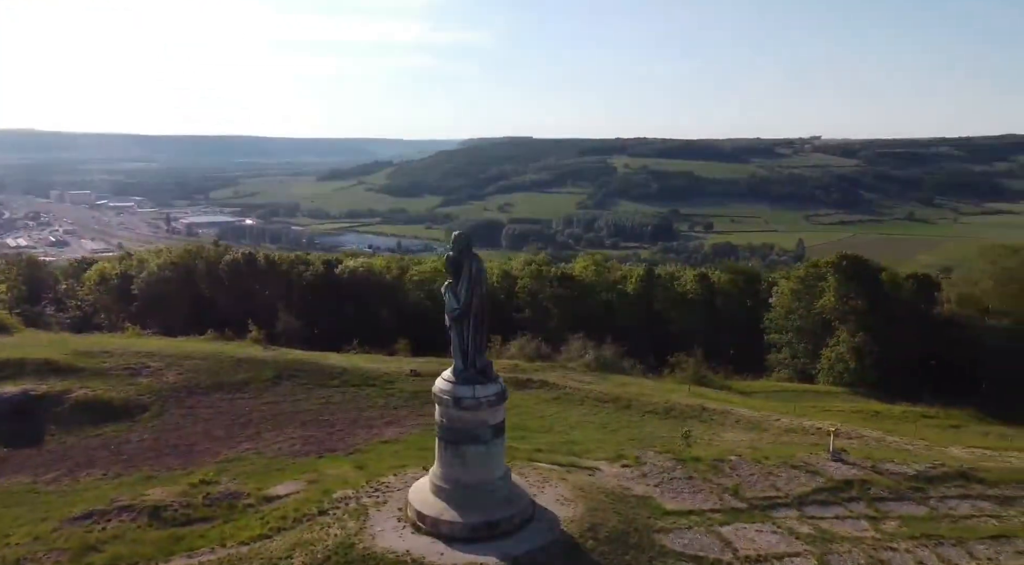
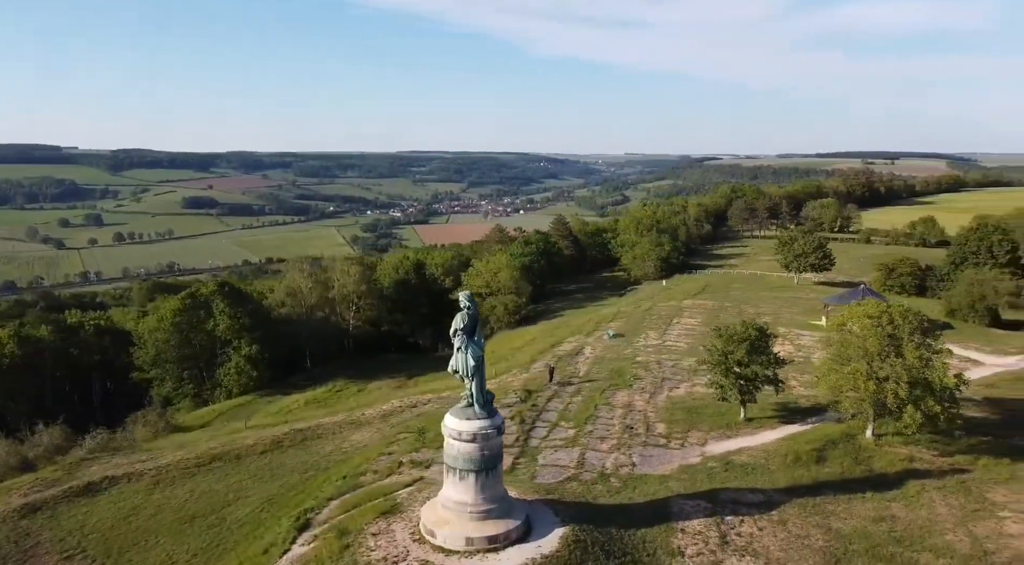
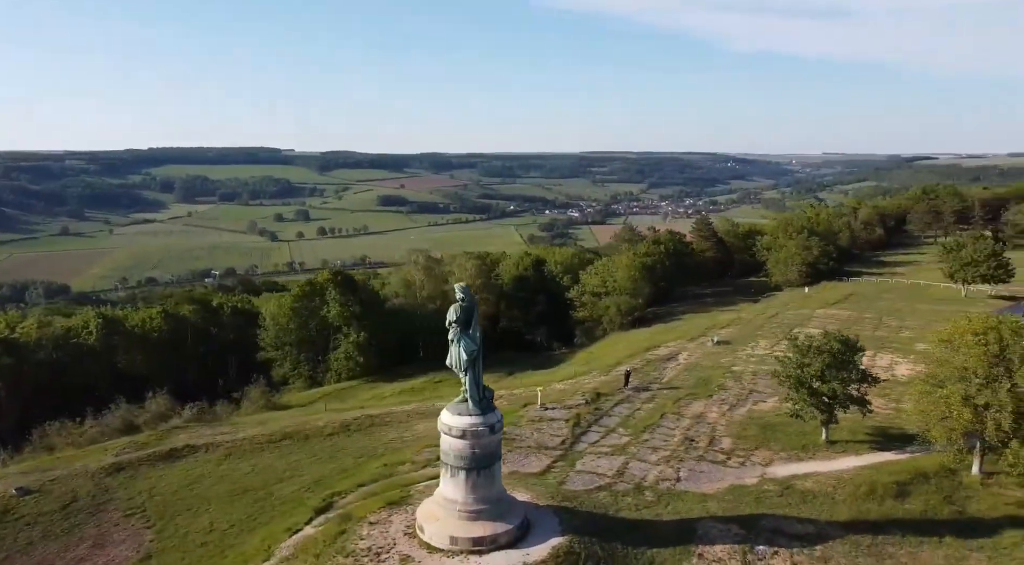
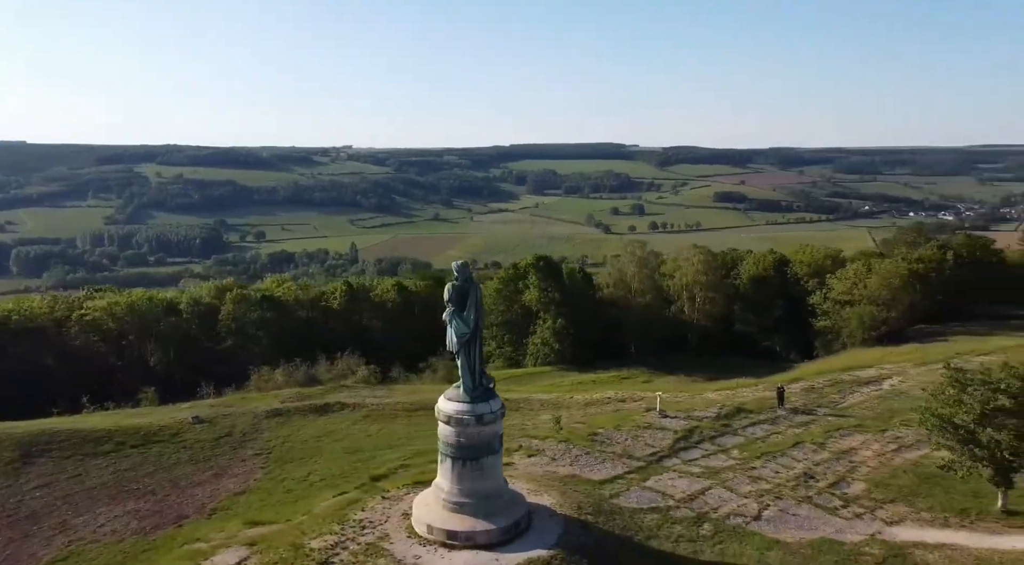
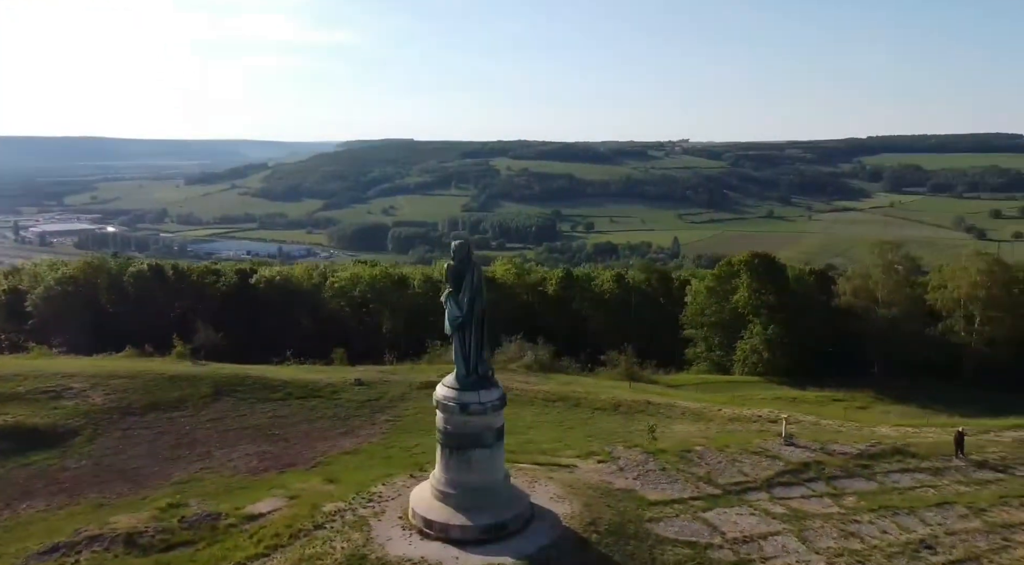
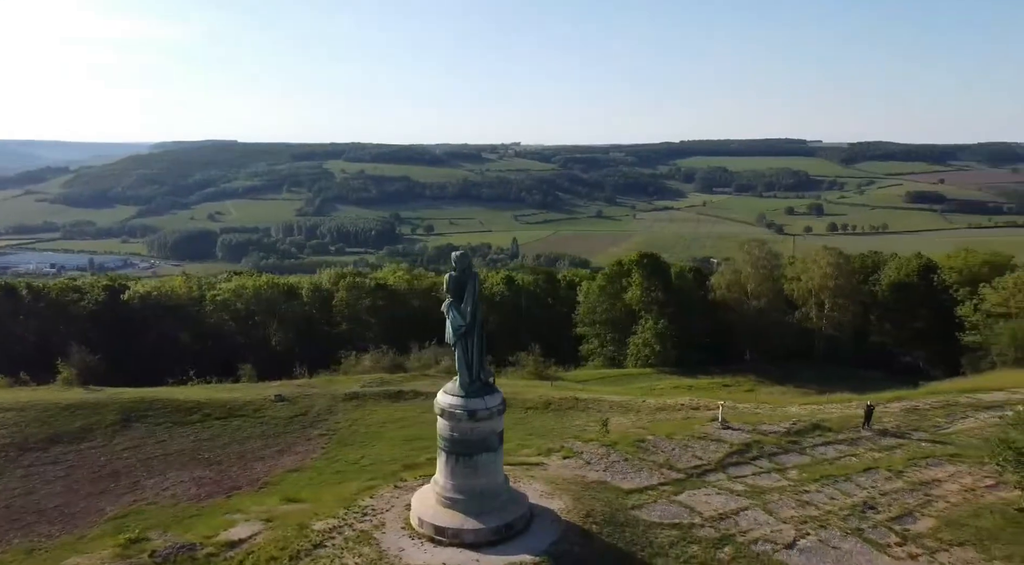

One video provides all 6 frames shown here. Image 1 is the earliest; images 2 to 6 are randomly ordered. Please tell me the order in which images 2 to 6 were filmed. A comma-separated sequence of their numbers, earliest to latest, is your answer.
5, 6, 4, 3, 2
